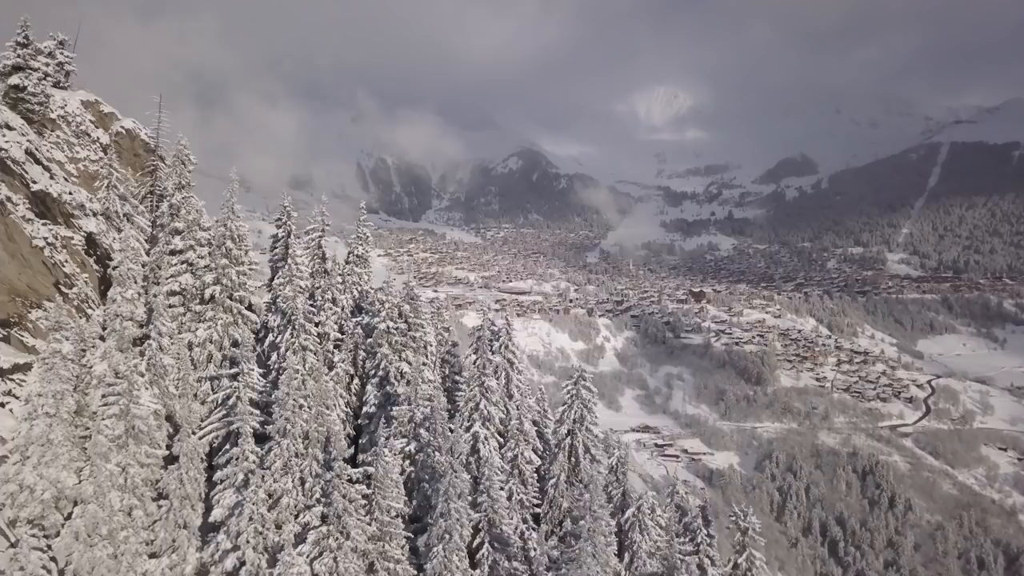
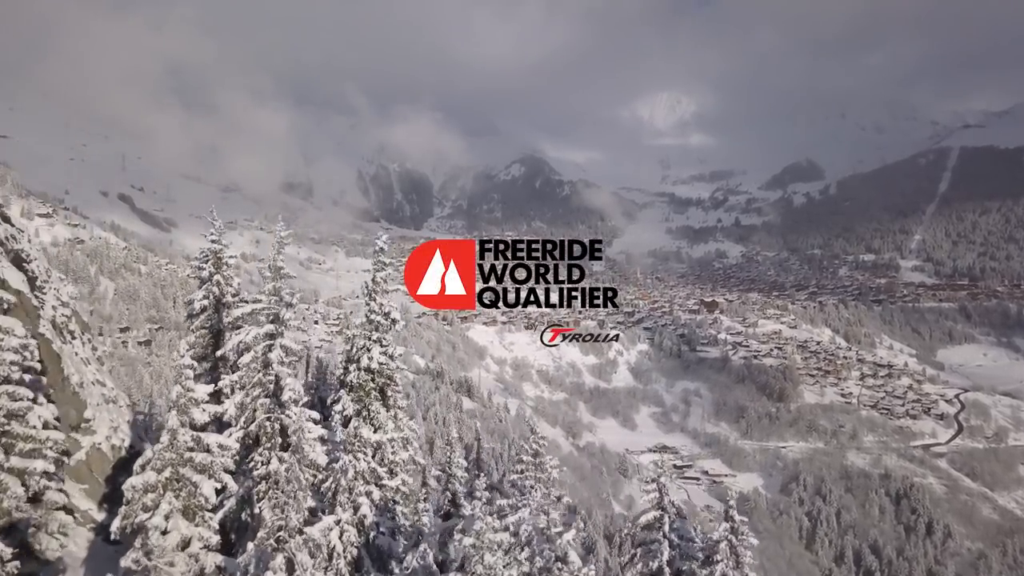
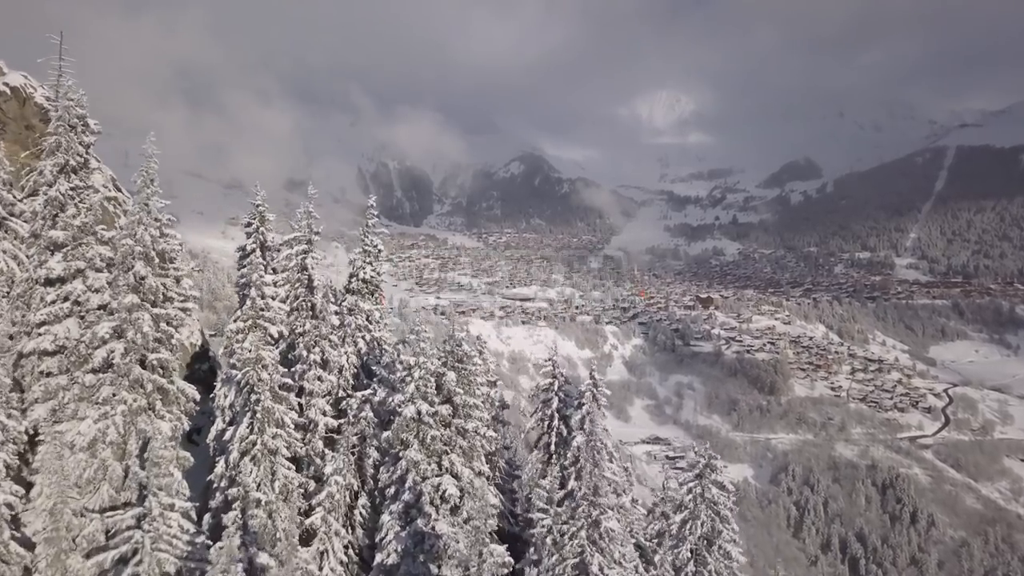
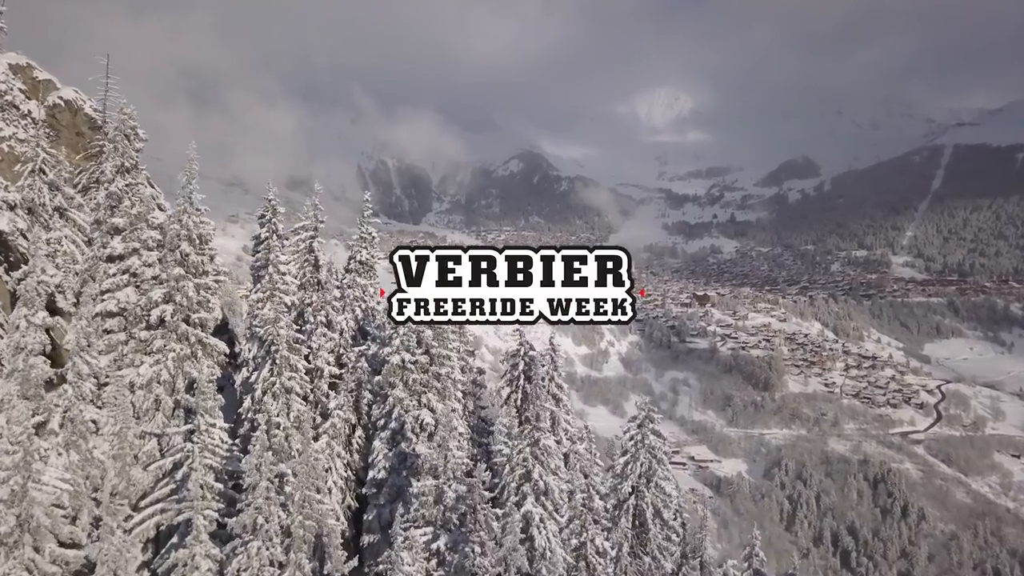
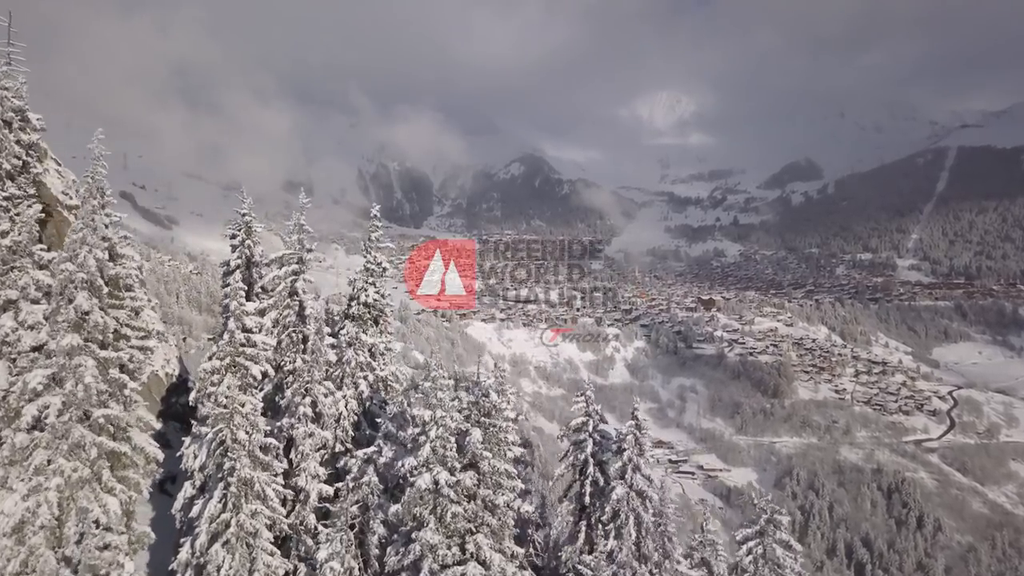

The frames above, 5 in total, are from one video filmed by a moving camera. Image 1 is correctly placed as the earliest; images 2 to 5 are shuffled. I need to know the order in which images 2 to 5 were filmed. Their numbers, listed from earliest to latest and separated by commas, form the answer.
4, 3, 5, 2
